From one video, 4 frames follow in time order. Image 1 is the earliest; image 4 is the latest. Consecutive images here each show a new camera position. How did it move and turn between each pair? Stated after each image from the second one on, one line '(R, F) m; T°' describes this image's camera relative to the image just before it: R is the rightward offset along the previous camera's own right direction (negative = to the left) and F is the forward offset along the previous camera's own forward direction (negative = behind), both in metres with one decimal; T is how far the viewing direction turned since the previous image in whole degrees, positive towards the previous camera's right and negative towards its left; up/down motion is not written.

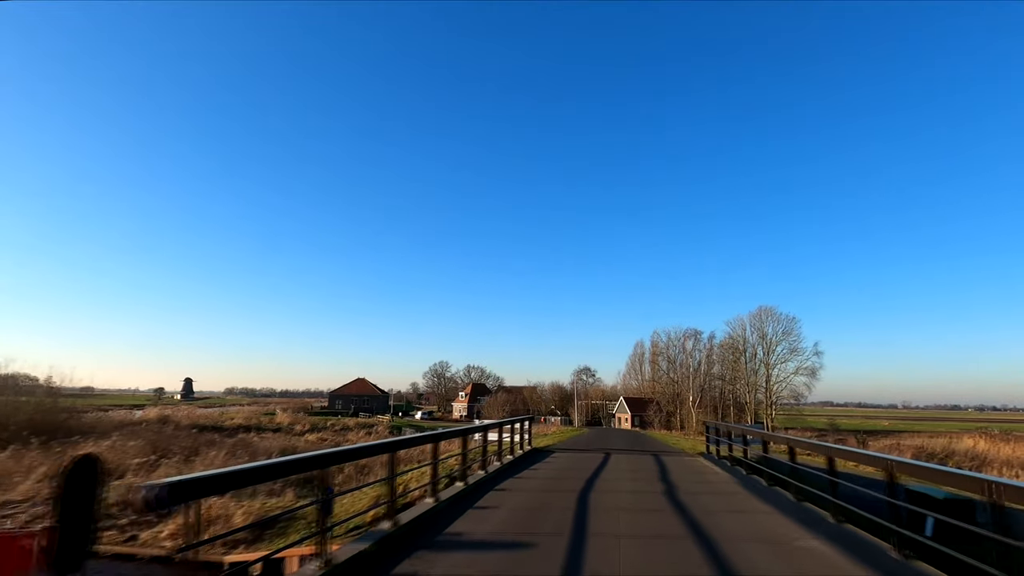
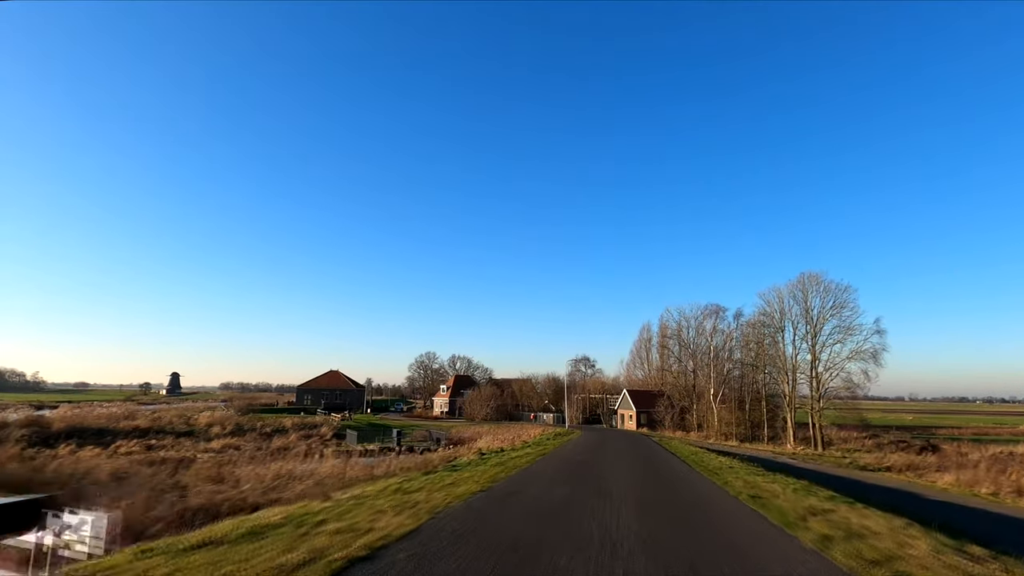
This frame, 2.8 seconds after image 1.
(+2.2, +11.0) m; 0°
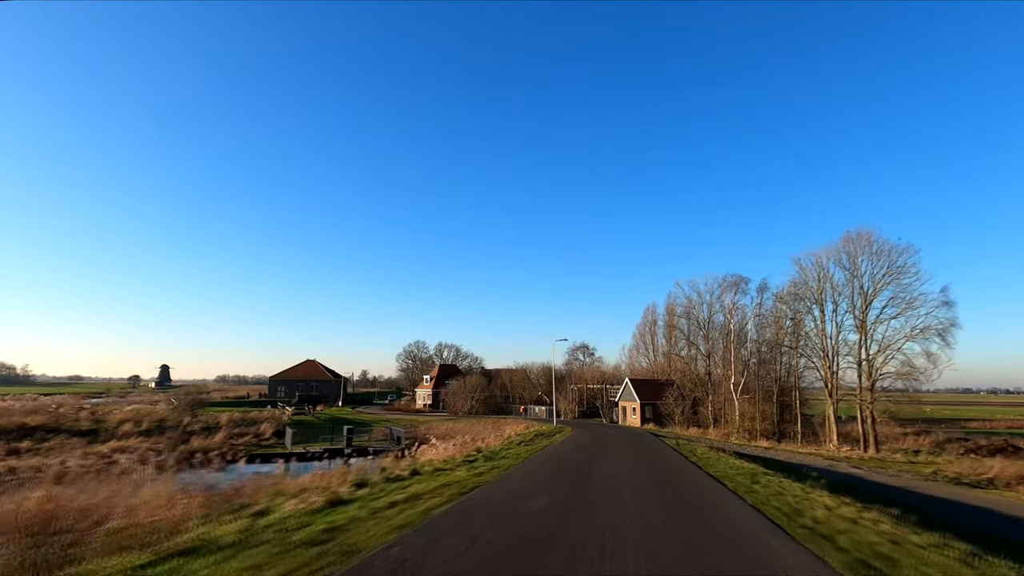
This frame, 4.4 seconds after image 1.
(+1.5, +7.6) m; 0°
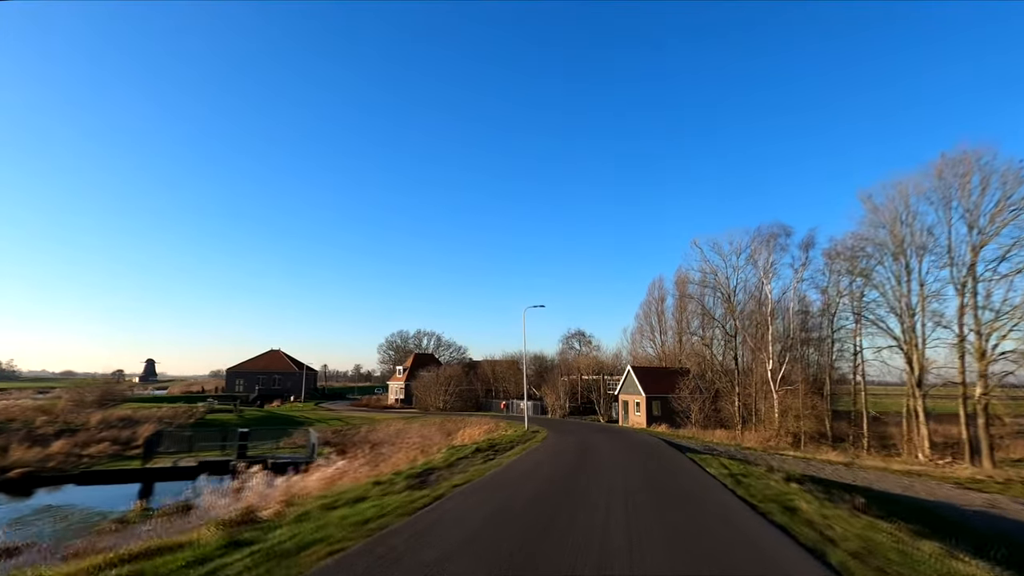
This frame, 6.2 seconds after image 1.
(+1.8, +9.2) m; 0°
